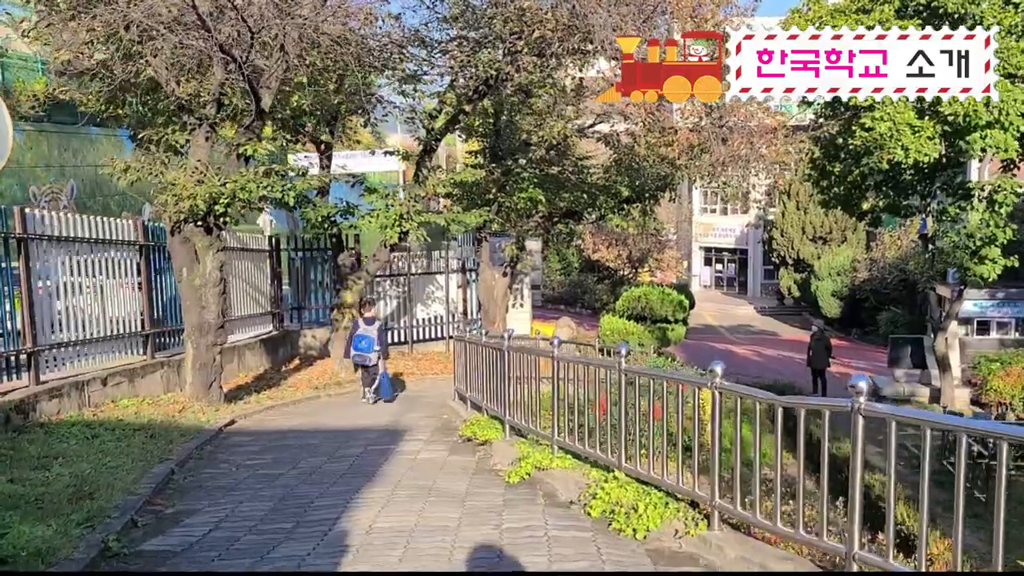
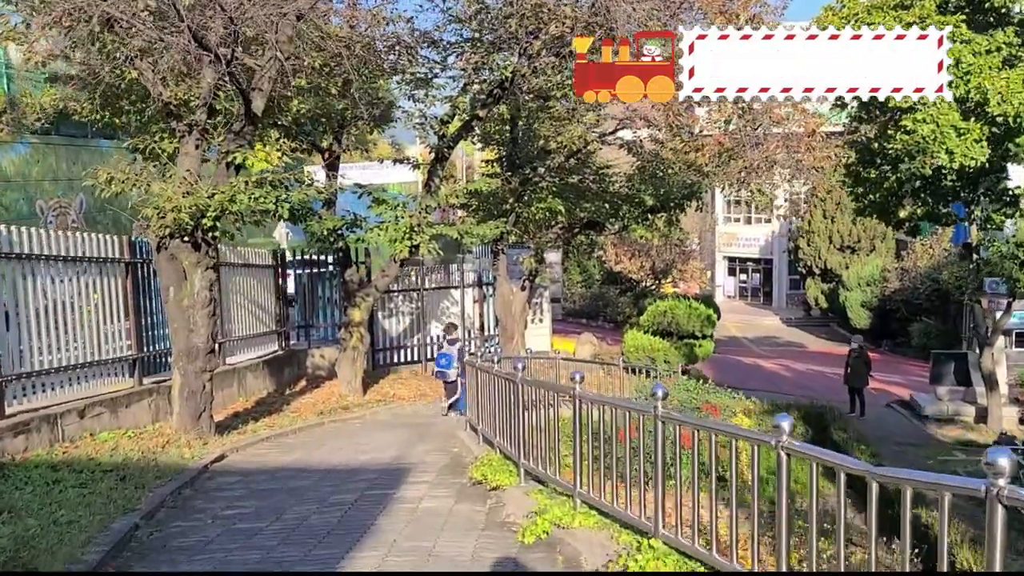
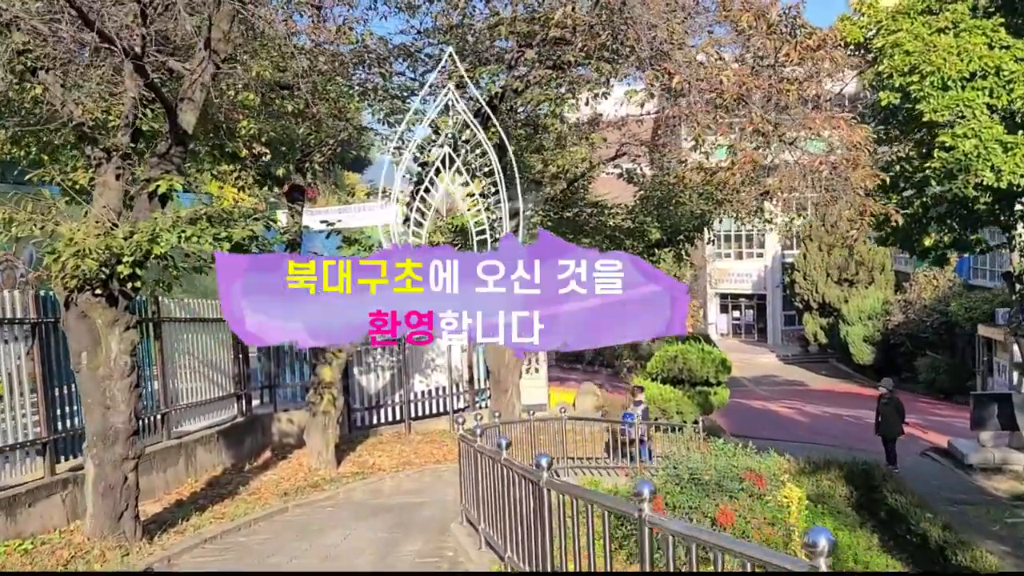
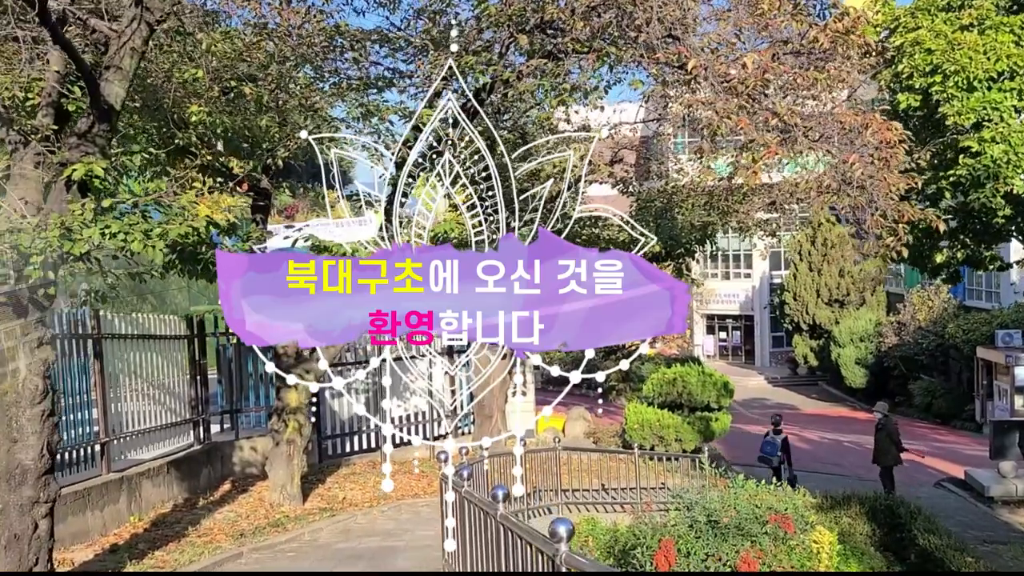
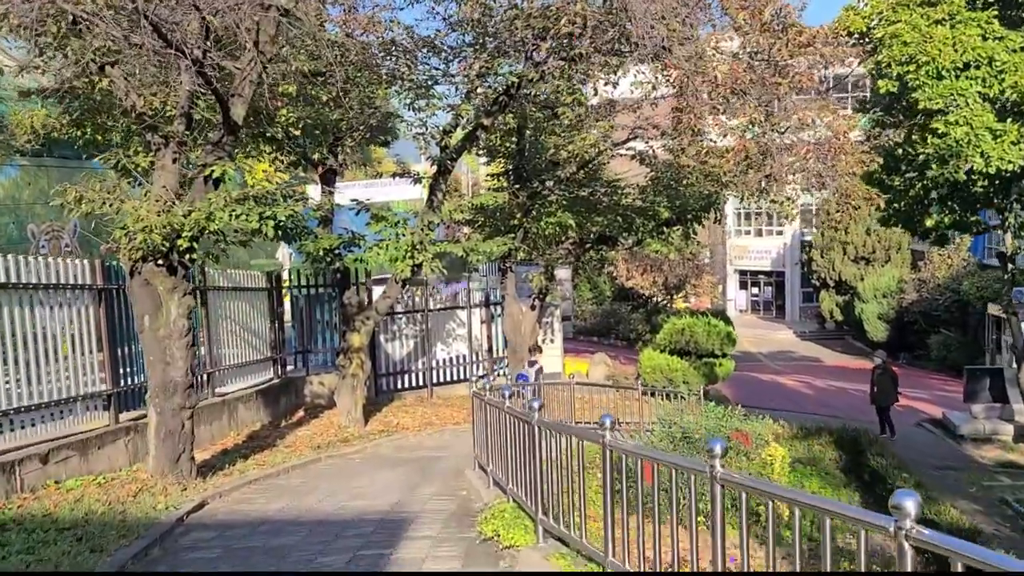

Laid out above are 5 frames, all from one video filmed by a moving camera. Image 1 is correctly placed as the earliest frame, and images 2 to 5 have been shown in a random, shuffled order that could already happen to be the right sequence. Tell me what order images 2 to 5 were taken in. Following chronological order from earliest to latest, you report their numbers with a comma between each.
2, 5, 3, 4
